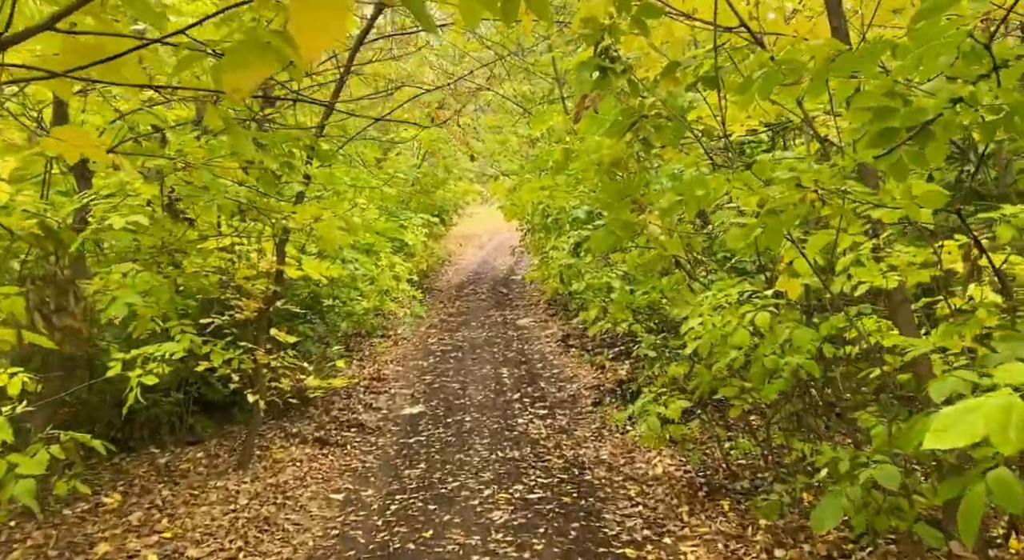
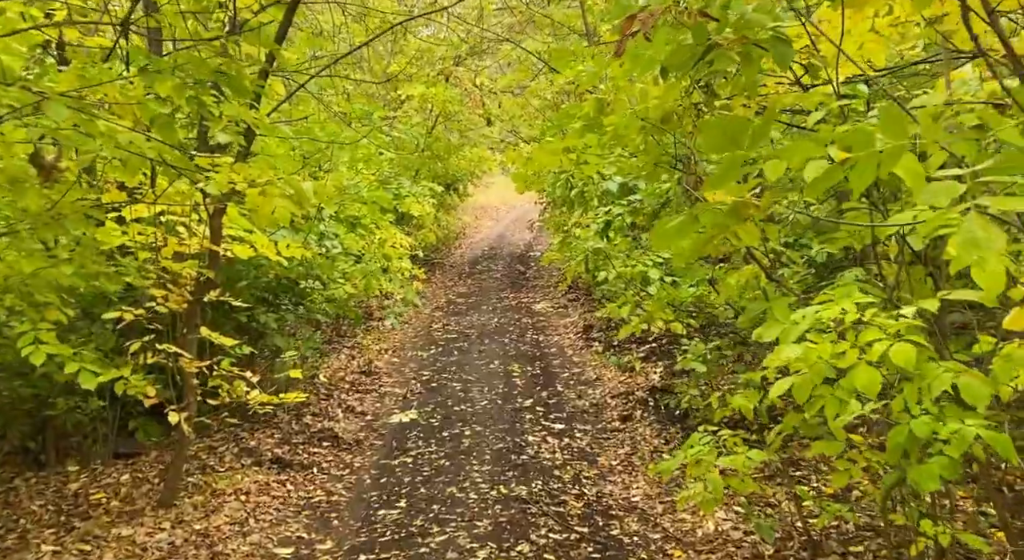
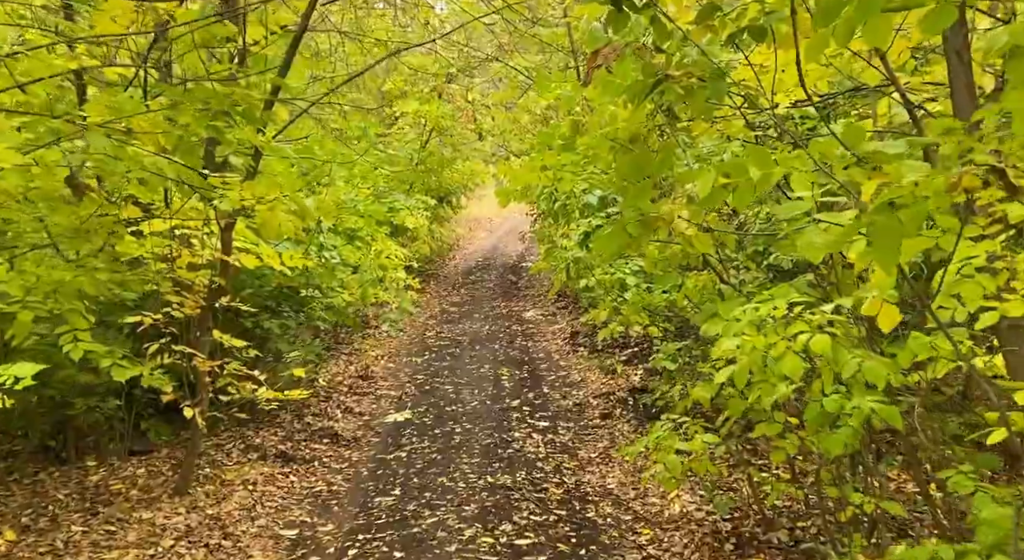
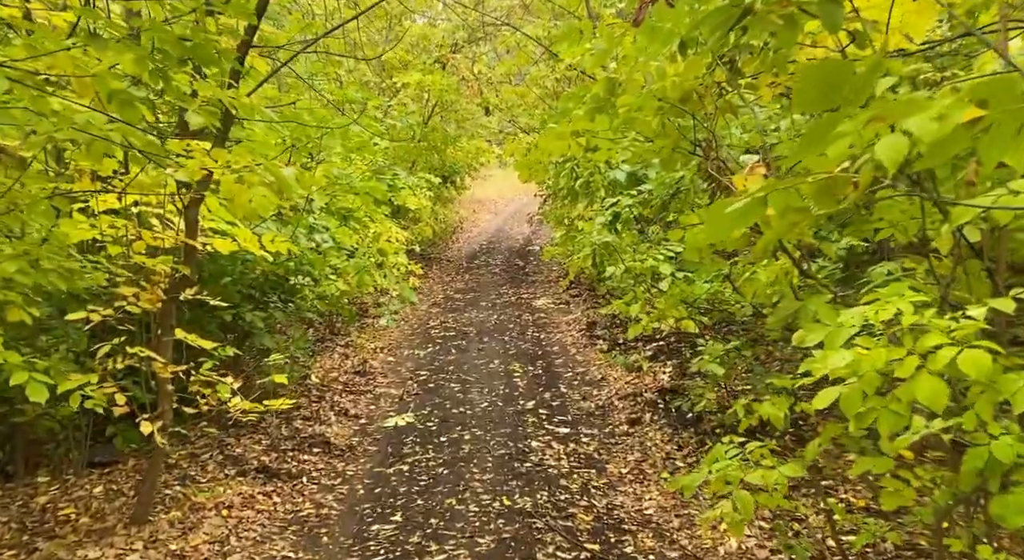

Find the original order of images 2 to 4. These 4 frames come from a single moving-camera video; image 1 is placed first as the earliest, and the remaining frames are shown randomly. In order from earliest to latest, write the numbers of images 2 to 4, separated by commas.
3, 2, 4
